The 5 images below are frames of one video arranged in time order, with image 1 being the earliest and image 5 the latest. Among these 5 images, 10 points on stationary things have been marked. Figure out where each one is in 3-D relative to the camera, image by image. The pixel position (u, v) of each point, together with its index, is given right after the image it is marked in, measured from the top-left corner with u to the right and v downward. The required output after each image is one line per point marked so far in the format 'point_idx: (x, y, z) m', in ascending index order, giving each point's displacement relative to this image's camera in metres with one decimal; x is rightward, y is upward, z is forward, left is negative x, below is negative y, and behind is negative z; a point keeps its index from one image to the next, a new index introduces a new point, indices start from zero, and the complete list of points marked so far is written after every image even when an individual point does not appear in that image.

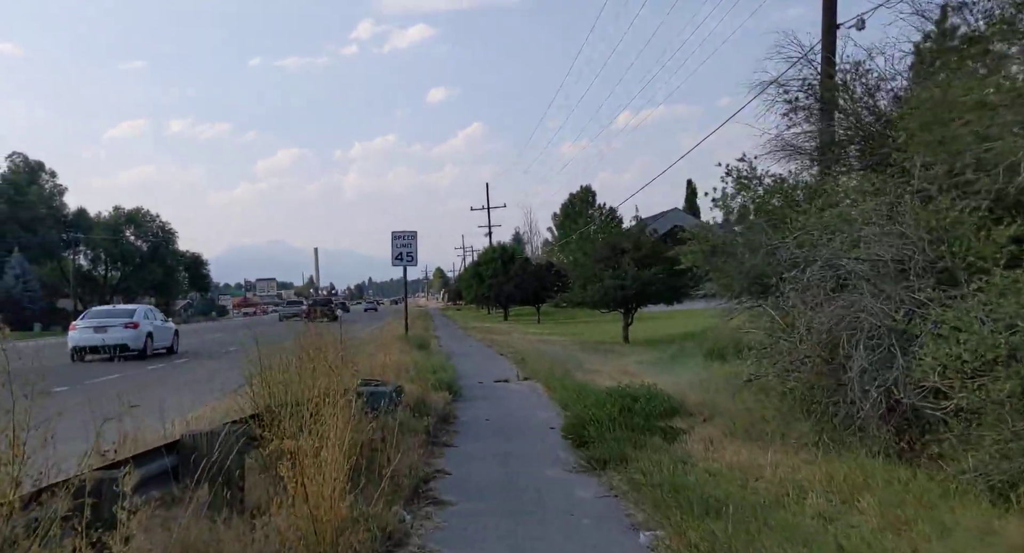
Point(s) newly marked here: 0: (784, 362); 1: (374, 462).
0: (+3.0, -1.0, +8.5) m
1: (-1.2, -1.7, +6.9) m
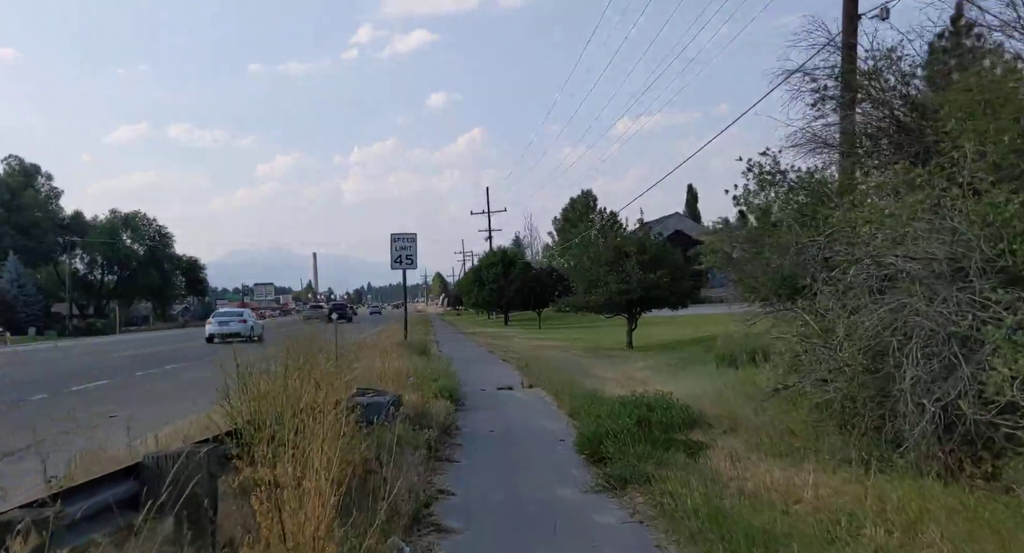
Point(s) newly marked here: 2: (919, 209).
0: (+3.1, -1.0, +7.8) m
1: (-1.1, -1.7, +6.1) m
2: (+3.9, +0.7, +7.3) m
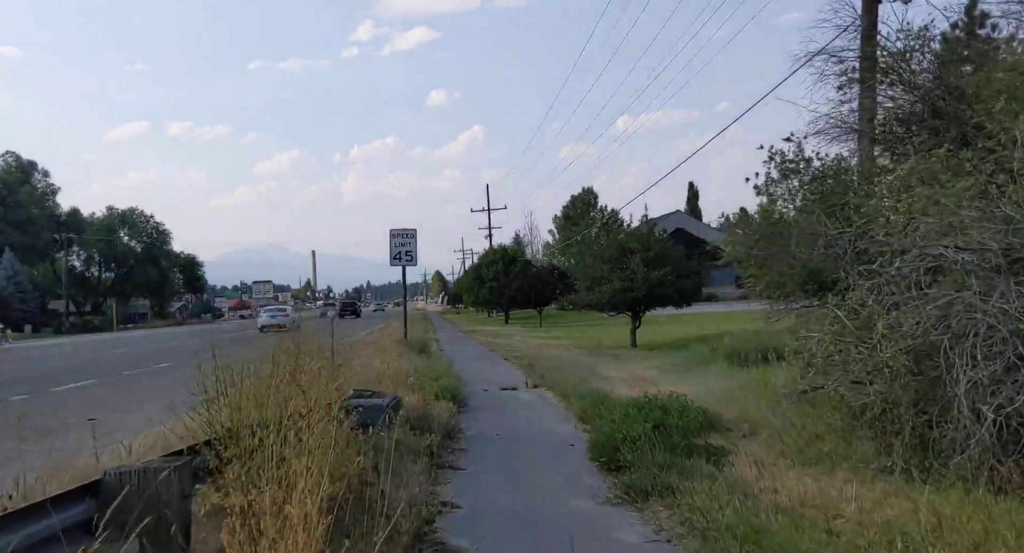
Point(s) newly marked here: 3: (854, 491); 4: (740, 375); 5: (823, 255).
0: (+3.2, -0.9, +7.2) m
1: (-1.1, -1.6, +5.5) m
2: (+4.0, +0.7, +6.7) m
3: (+3.0, -1.9, +6.7) m
4: (+4.4, -1.9, +14.7) m
5: (+3.4, +0.2, +8.4) m
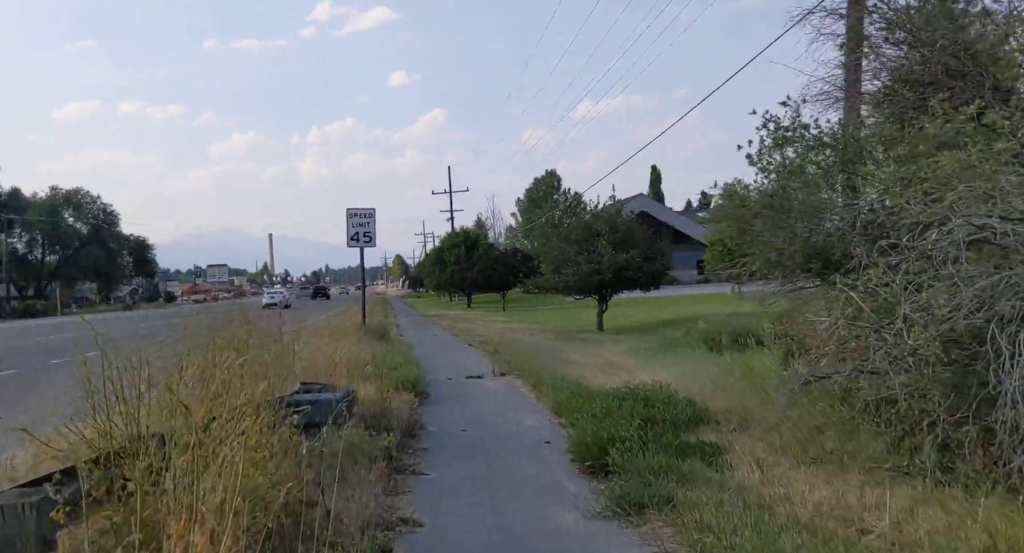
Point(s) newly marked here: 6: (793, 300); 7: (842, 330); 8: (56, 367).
0: (+3.0, -0.7, +6.3) m
1: (-1.2, -1.4, +4.5) m
2: (+3.8, +0.9, +5.9) m
3: (+2.8, -1.7, +5.8) m
4: (+3.8, -1.5, +13.9) m
5: (+3.1, +0.5, +7.6) m
6: (+3.1, -0.3, +8.5) m
7: (+3.0, -0.5, +6.8) m
8: (-10.7, -2.1, +18.1) m
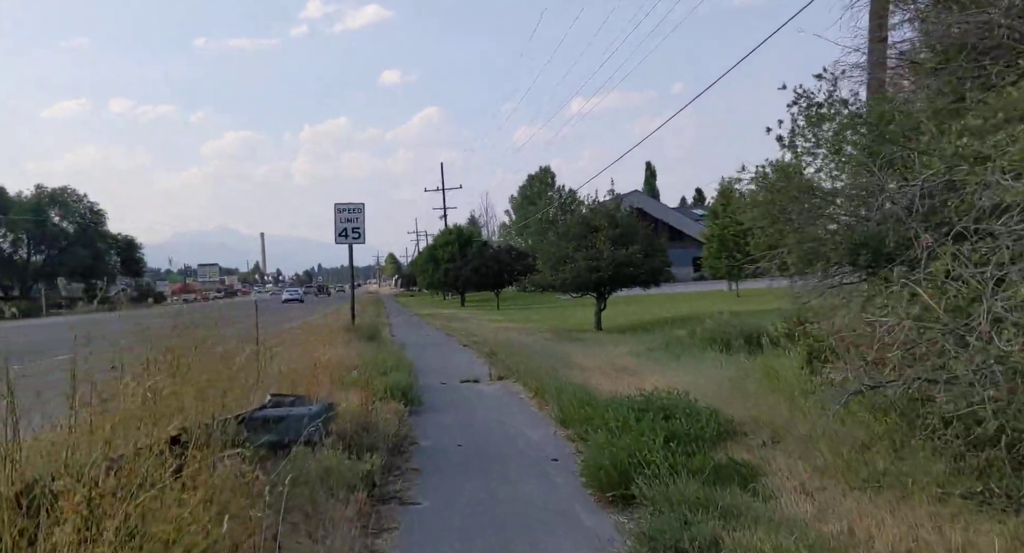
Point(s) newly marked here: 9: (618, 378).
0: (+3.0, -0.7, +5.3) m
1: (-1.2, -1.4, +3.4) m
2: (+3.8, +1.0, +4.9) m
3: (+2.8, -1.6, +4.8) m
4: (+3.7, -1.5, +12.9) m
5: (+3.2, +0.5, +6.6) m
6: (+3.2, -0.2, +7.5) m
7: (+3.0, -0.4, +5.8) m
8: (-10.8, -2.1, +17.0) m
9: (+1.7, -1.6, +12.2) m
